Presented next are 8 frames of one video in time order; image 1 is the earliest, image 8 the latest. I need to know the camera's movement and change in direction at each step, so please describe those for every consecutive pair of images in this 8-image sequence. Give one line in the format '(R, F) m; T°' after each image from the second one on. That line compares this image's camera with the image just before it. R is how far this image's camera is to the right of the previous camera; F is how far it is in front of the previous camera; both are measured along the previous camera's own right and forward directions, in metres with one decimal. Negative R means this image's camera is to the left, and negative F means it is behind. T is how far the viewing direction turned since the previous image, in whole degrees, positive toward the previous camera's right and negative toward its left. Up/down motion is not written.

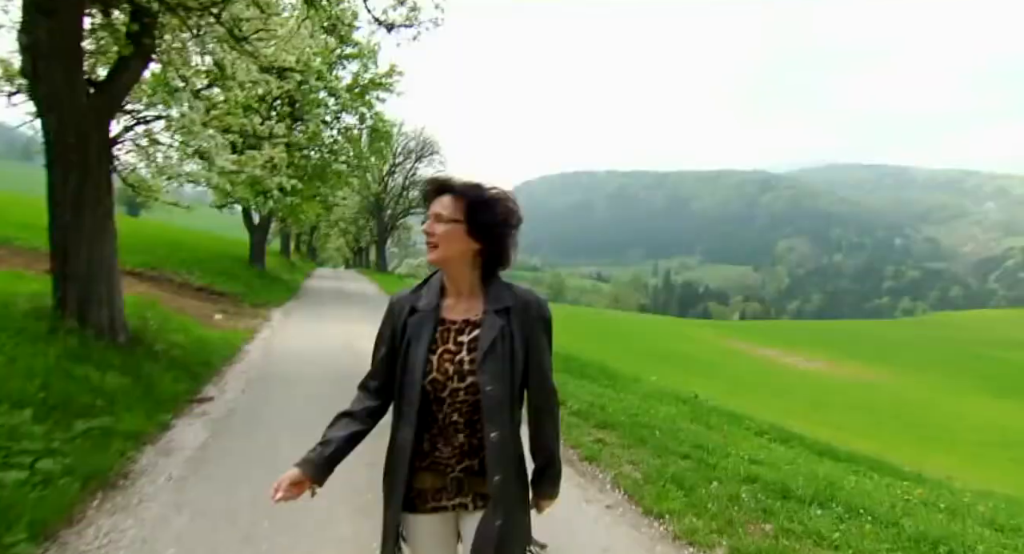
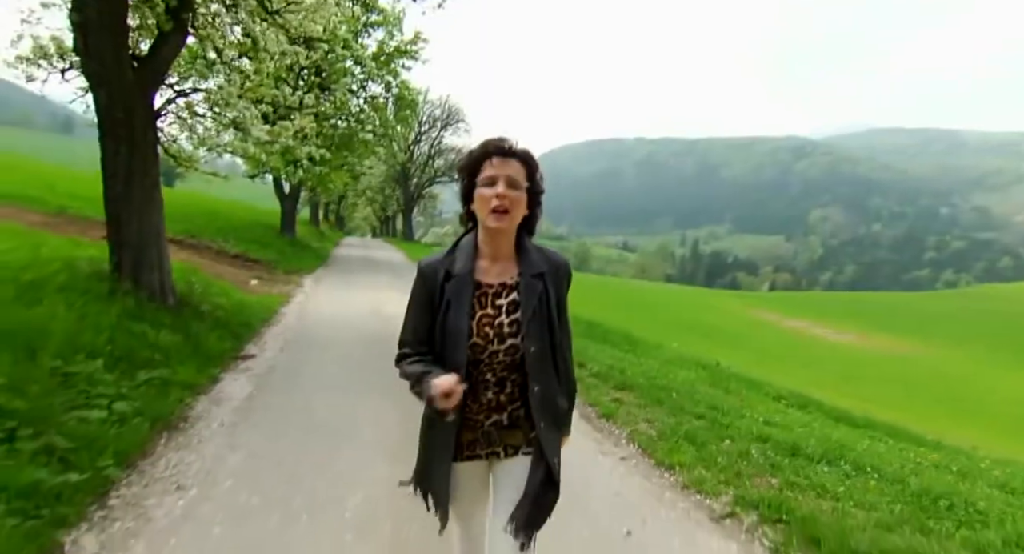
(+0.1, -0.4) m; -3°
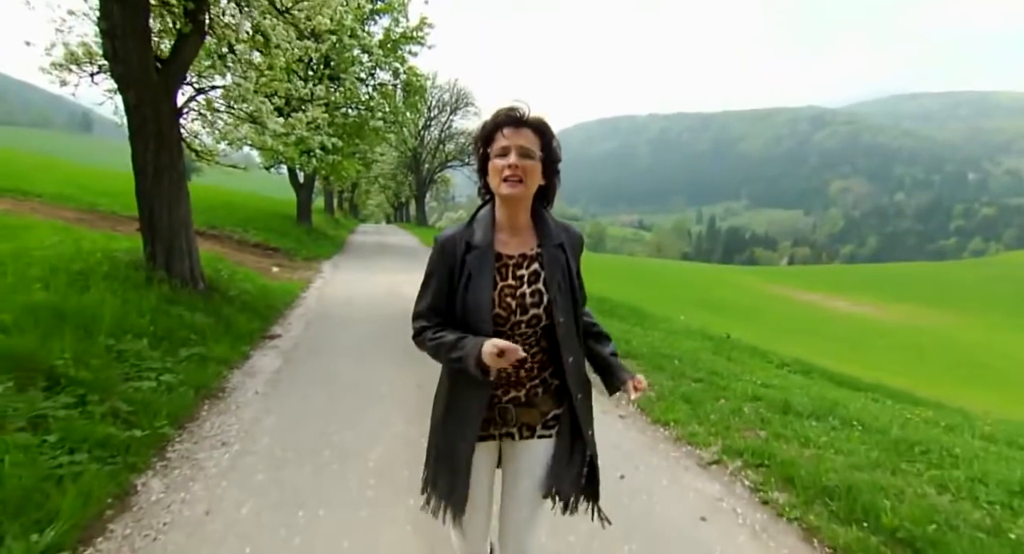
(+0.3, -0.7) m; -2°
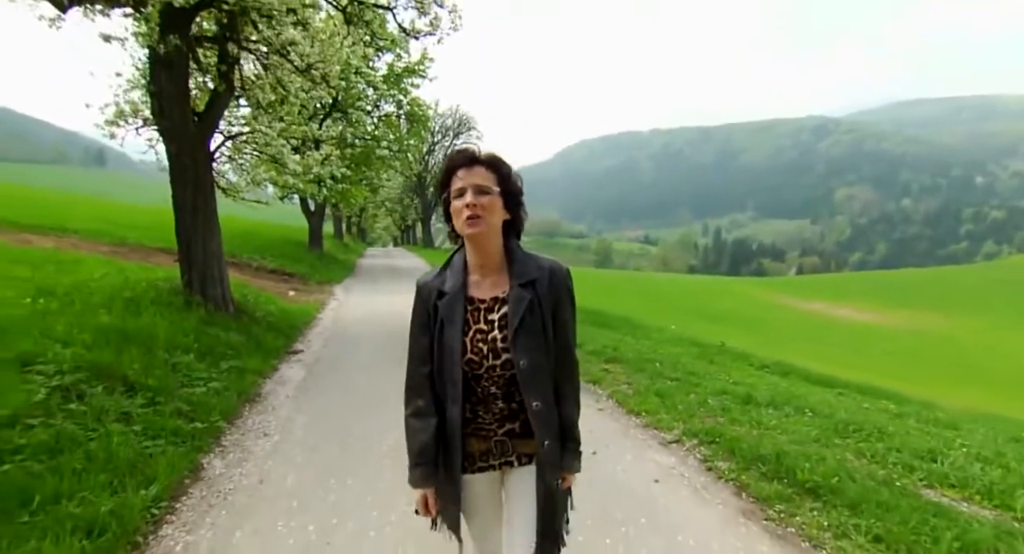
(+0.4, -1.6) m; -1°
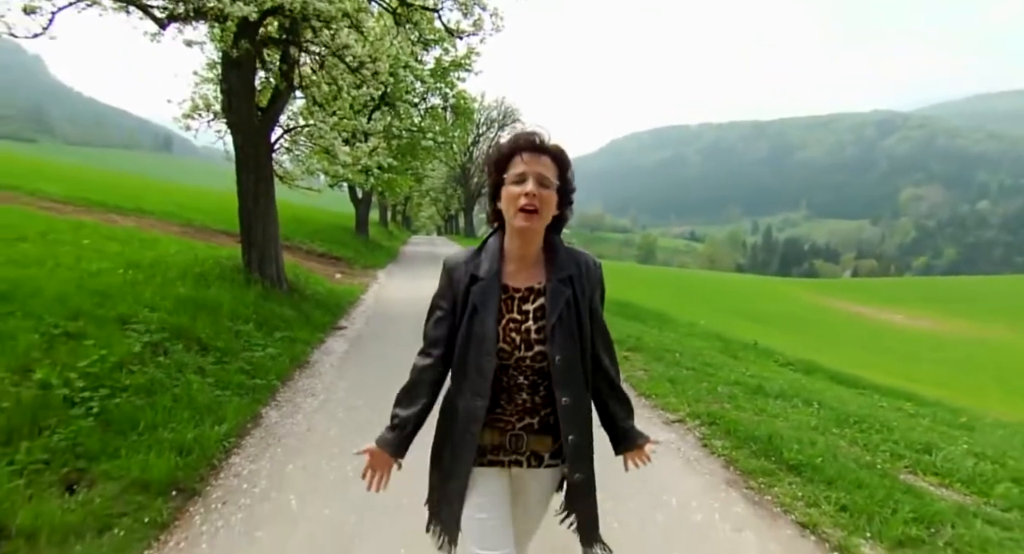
(+0.4, -0.9) m; -5°
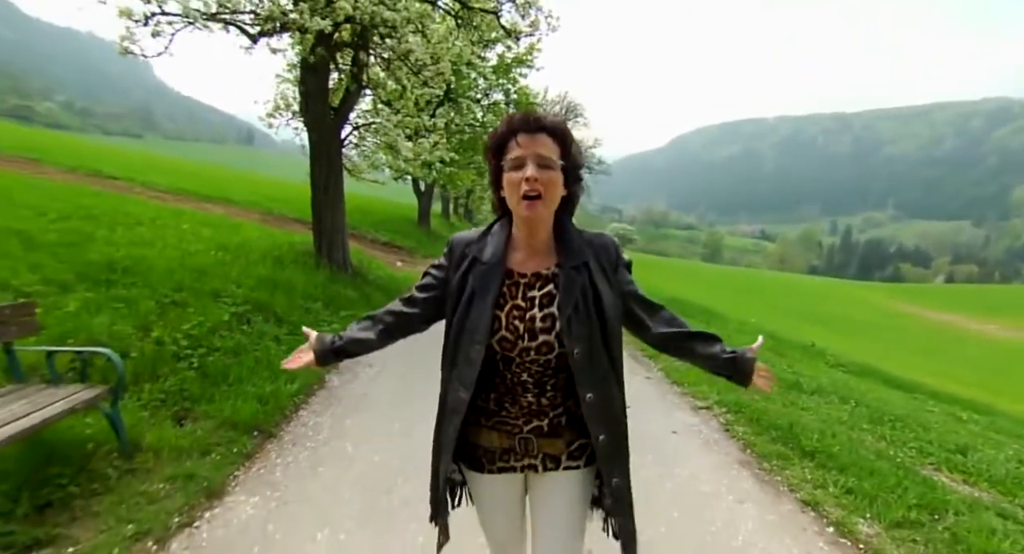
(+0.5, -0.8) m; -7°
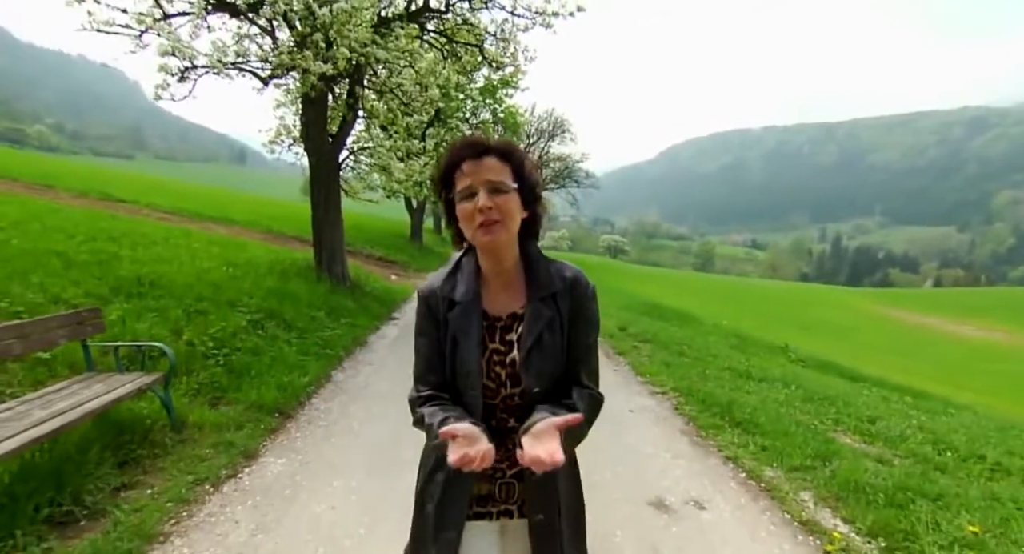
(+0.4, -1.6) m; +1°
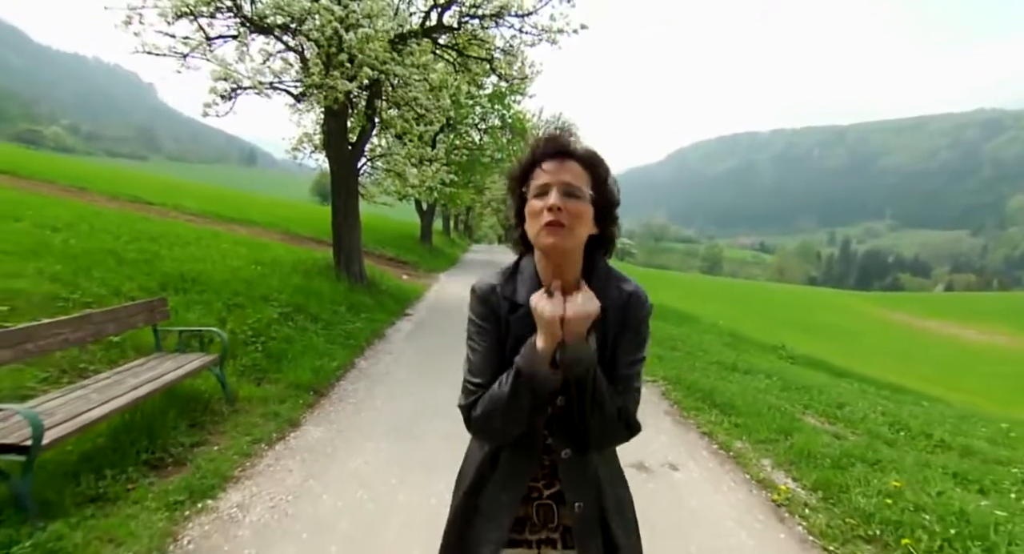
(0.0, -1.3) m; -1°
